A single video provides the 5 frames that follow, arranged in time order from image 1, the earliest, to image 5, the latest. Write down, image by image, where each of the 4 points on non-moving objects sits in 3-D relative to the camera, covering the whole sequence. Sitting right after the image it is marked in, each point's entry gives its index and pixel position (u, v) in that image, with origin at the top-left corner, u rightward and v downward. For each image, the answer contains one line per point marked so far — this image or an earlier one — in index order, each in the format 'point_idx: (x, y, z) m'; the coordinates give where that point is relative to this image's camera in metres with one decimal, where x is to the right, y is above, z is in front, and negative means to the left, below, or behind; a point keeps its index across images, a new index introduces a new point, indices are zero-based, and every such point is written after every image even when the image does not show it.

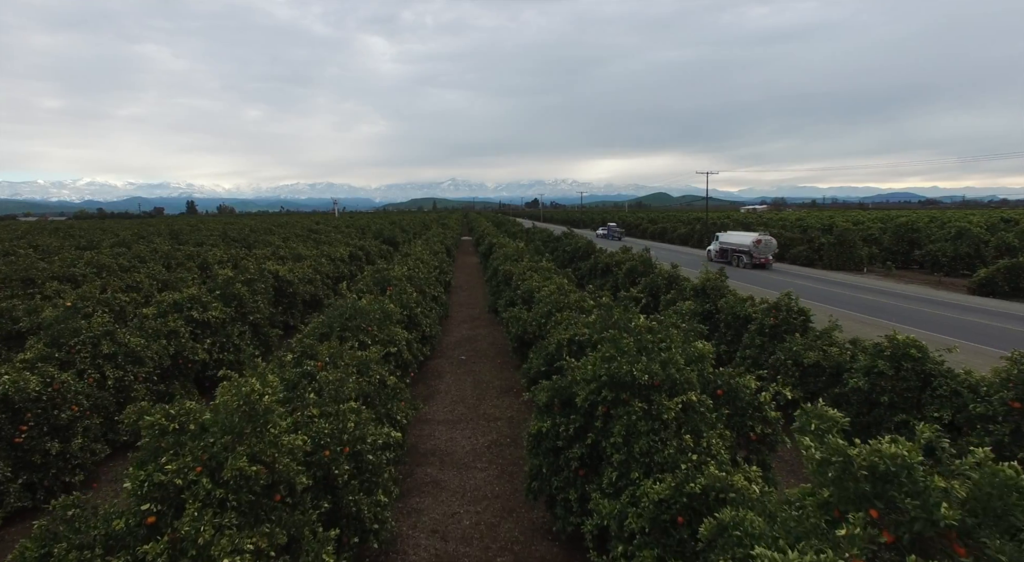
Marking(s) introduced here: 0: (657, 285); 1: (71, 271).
0: (+3.6, -0.2, +13.5) m
1: (-11.9, +0.3, +14.9) m
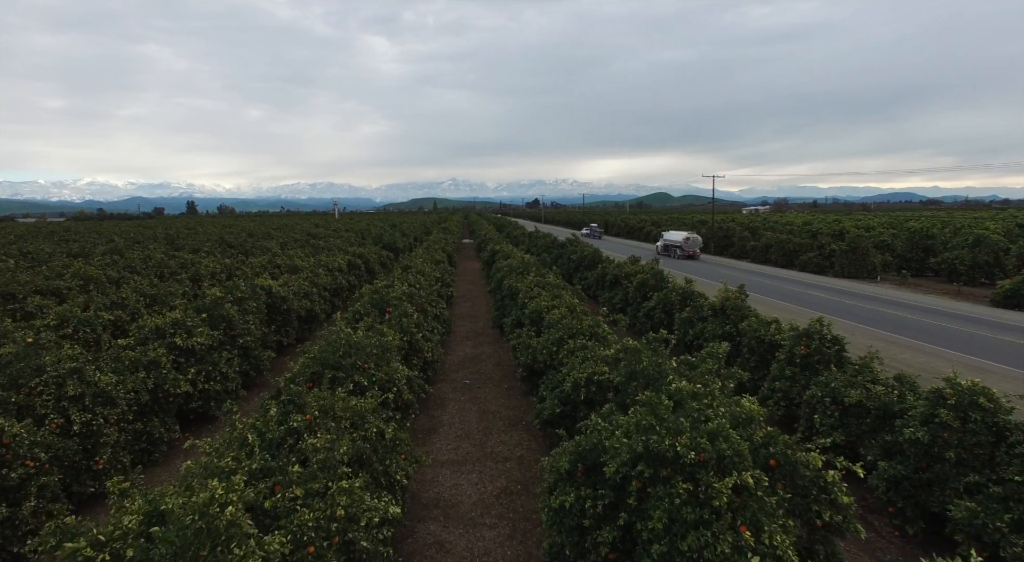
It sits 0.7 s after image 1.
0: (+3.7, -0.5, +12.8) m
1: (-11.8, -0.1, +14.3) m
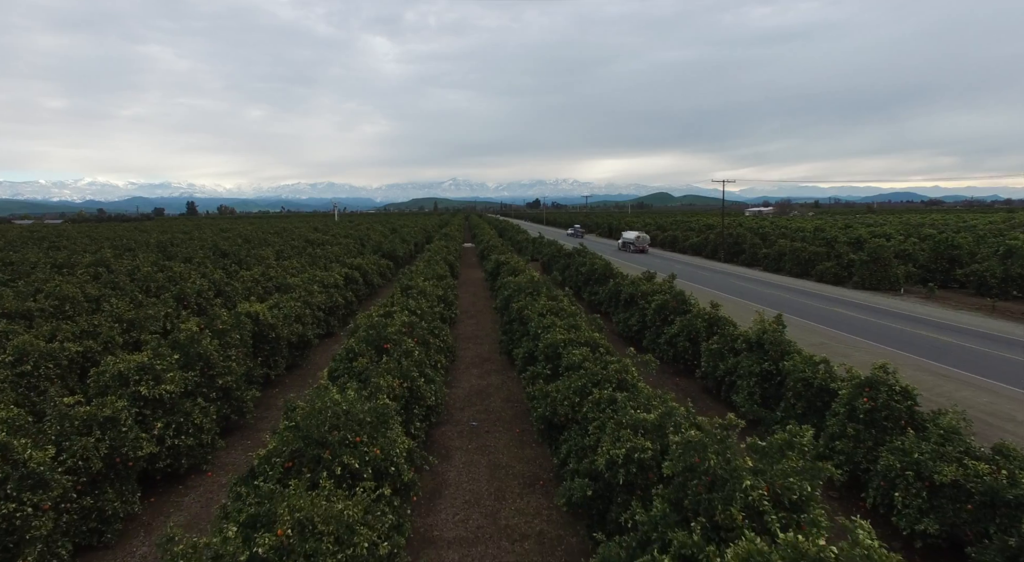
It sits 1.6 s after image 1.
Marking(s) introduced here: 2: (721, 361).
0: (+3.9, -1.1, +11.7) m
1: (-11.6, -0.6, +13.1) m
2: (+4.0, -1.5, +10.5) m
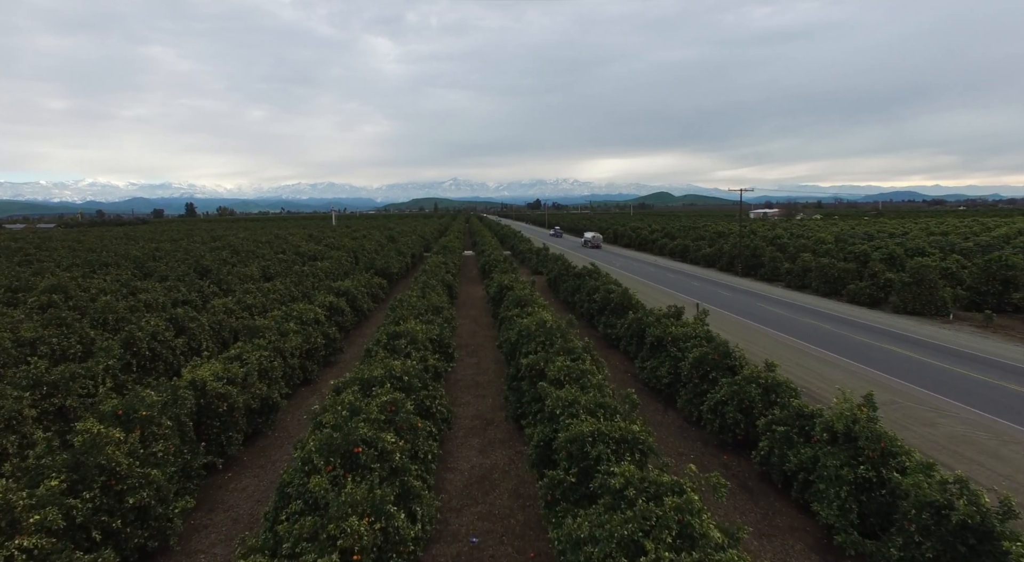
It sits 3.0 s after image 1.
0: (+4.1, -2.0, +9.4) m
1: (-11.4, -1.6, +10.9) m
2: (+4.1, -2.5, +8.2) m
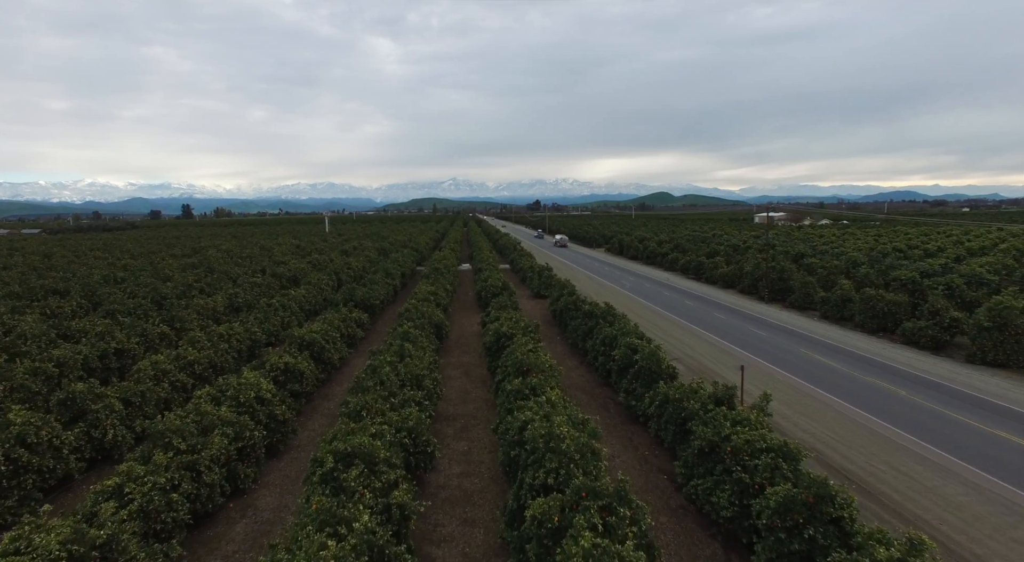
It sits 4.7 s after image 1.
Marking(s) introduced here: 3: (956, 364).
0: (+4.1, -3.5, +5.8) m
1: (-11.4, -3.1, +7.3) m
2: (+4.1, -4.0, +4.6) m
3: (+14.9, -2.8, +18.5) m
